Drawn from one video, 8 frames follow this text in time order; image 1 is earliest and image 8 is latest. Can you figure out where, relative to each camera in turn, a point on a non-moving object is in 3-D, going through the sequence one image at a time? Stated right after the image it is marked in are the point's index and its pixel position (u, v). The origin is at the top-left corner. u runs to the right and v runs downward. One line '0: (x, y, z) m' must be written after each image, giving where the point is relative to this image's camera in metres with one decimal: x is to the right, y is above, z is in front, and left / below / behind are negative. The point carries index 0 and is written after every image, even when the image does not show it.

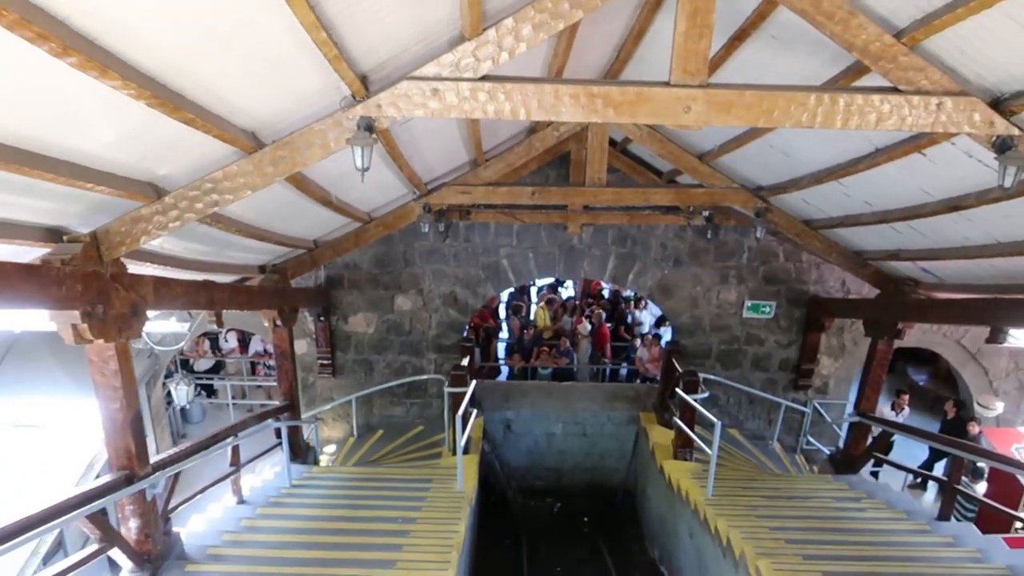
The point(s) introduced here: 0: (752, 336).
0: (+1.8, -0.4, +6.8) m
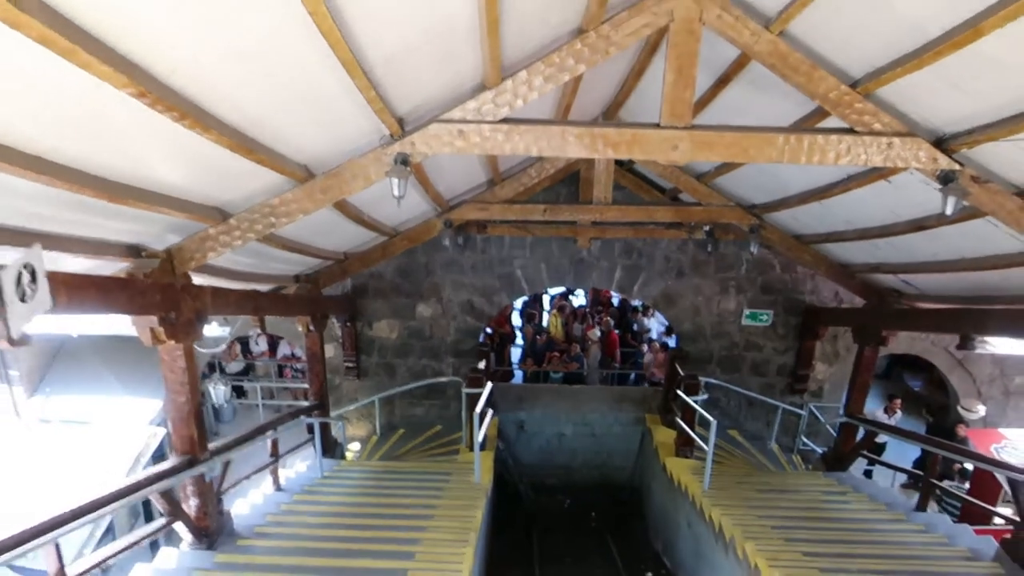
0: (+1.9, -0.4, +7.2) m
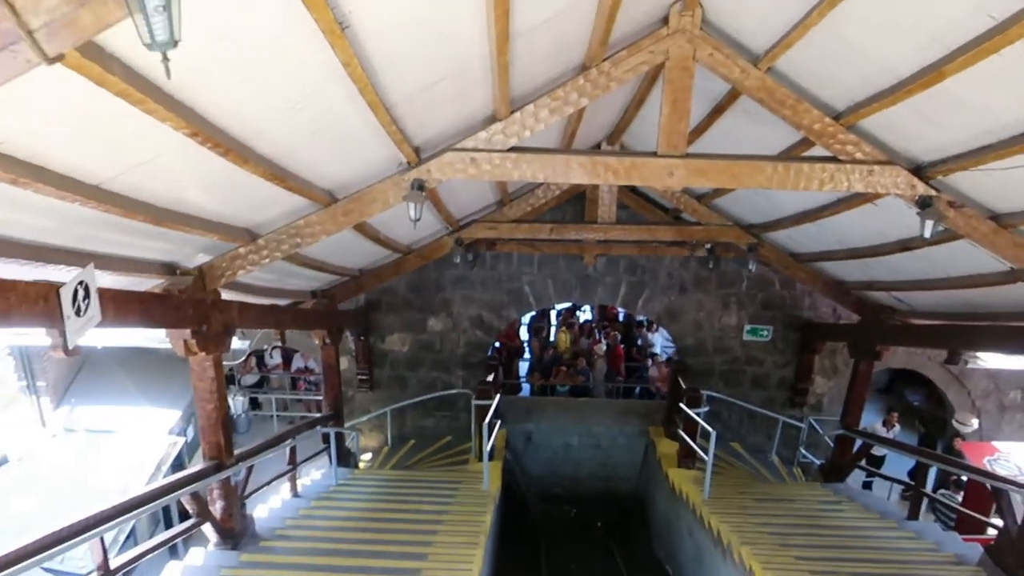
0: (+2.0, -0.6, +7.5) m
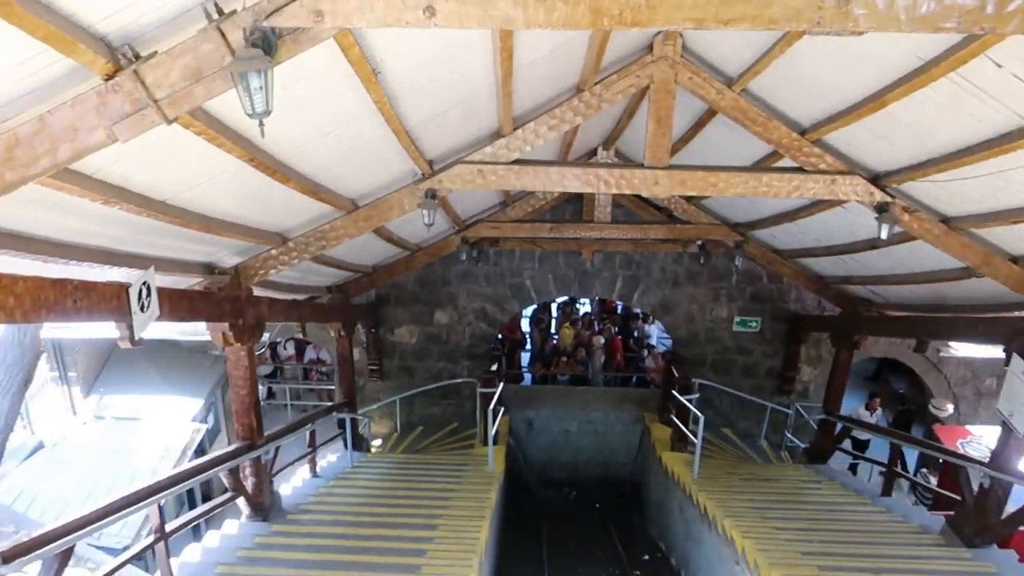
0: (+2.0, -0.5, +7.9) m
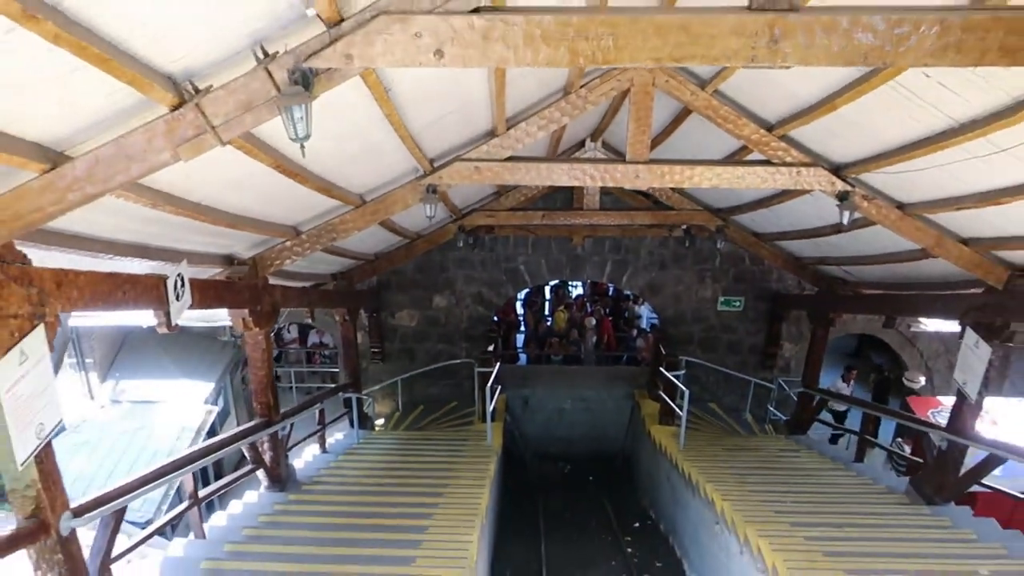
0: (+2.0, -0.3, +8.3) m
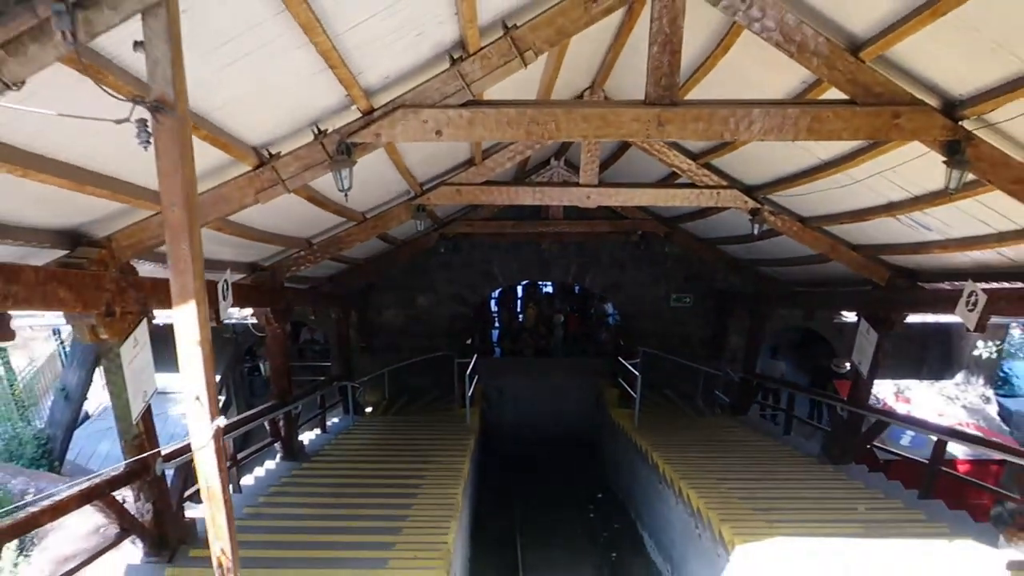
0: (+1.7, -0.3, +9.3) m
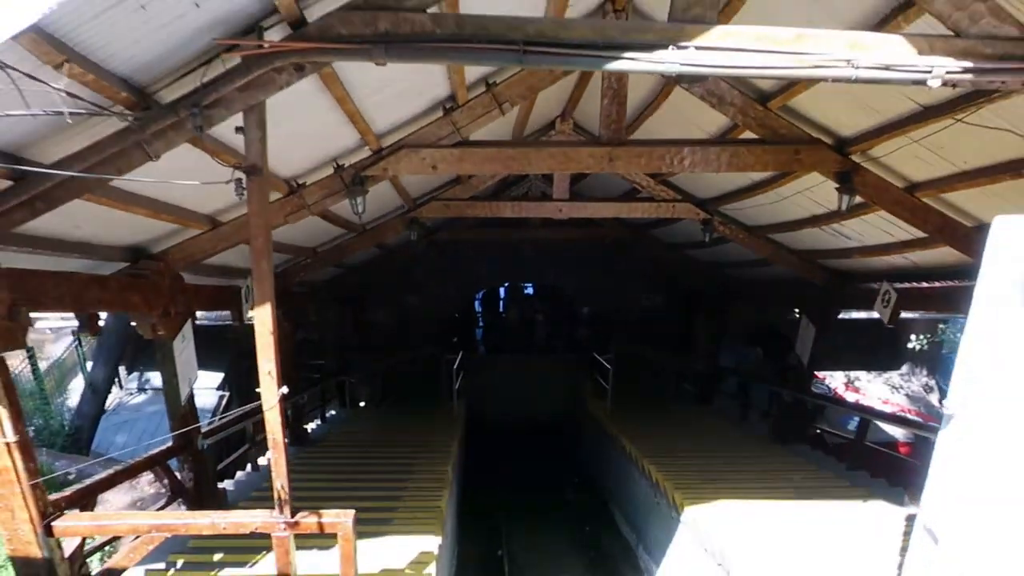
0: (+1.5, -0.3, +10.0) m
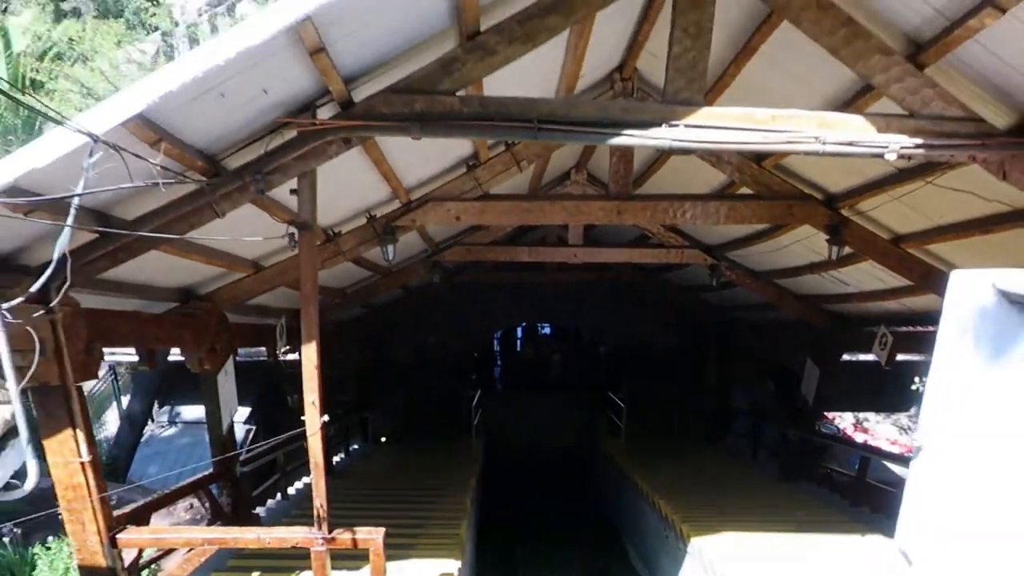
0: (+1.7, -0.8, +10.3) m
